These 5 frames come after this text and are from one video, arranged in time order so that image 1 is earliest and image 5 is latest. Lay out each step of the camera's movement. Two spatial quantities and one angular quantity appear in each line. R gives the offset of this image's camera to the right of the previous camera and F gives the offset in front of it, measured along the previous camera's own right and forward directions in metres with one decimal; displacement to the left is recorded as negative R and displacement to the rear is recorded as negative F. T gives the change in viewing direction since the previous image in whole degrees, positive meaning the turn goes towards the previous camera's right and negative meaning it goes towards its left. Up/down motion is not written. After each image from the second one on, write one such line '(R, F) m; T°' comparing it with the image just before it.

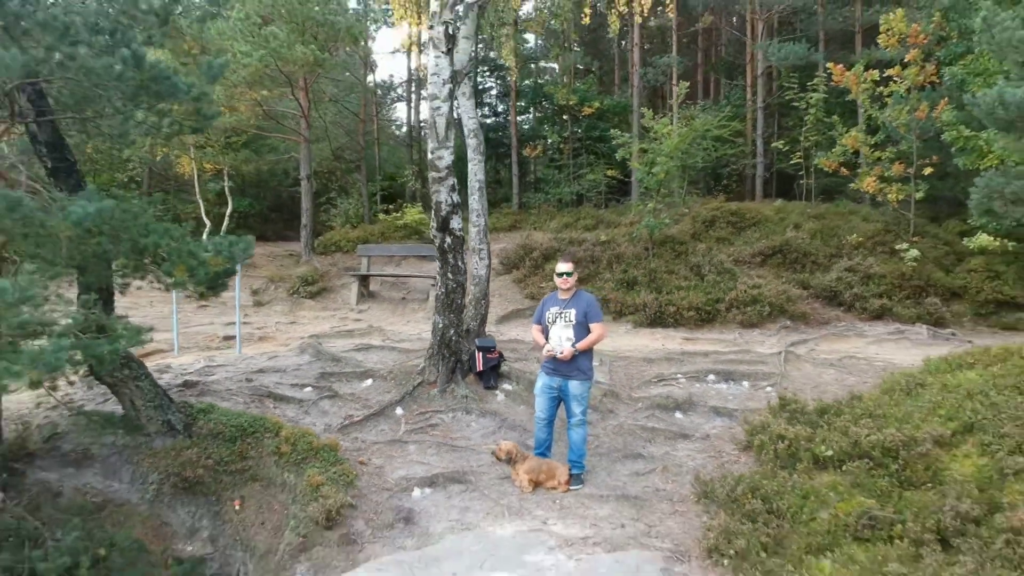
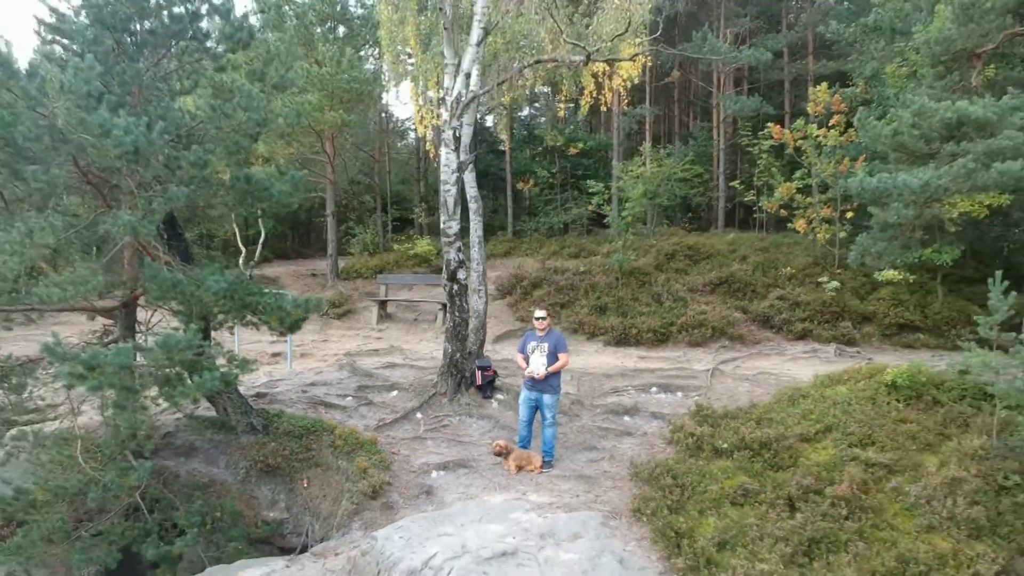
(+0.1, -2.1) m; 0°
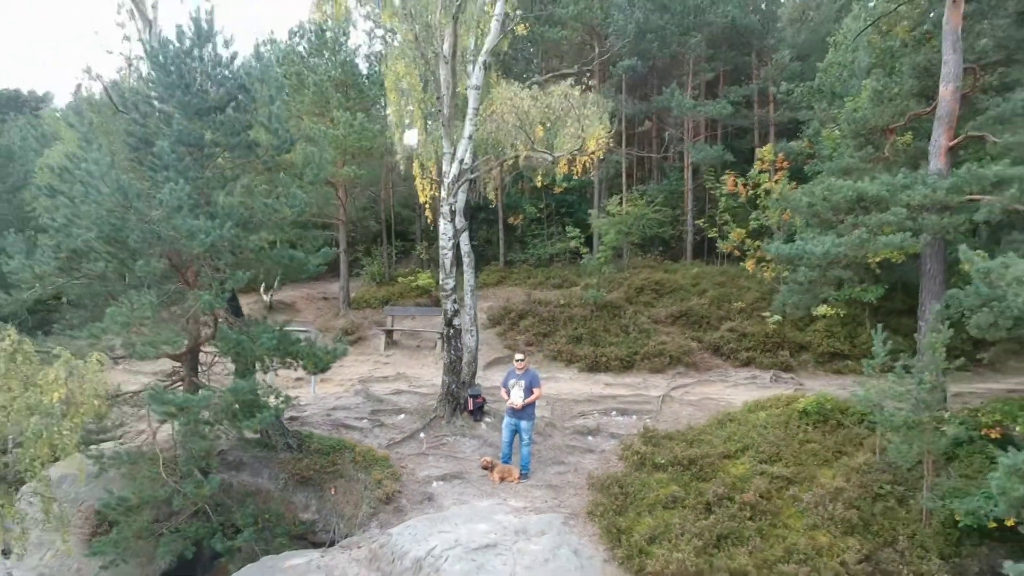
(+0.1, -1.9) m; 0°
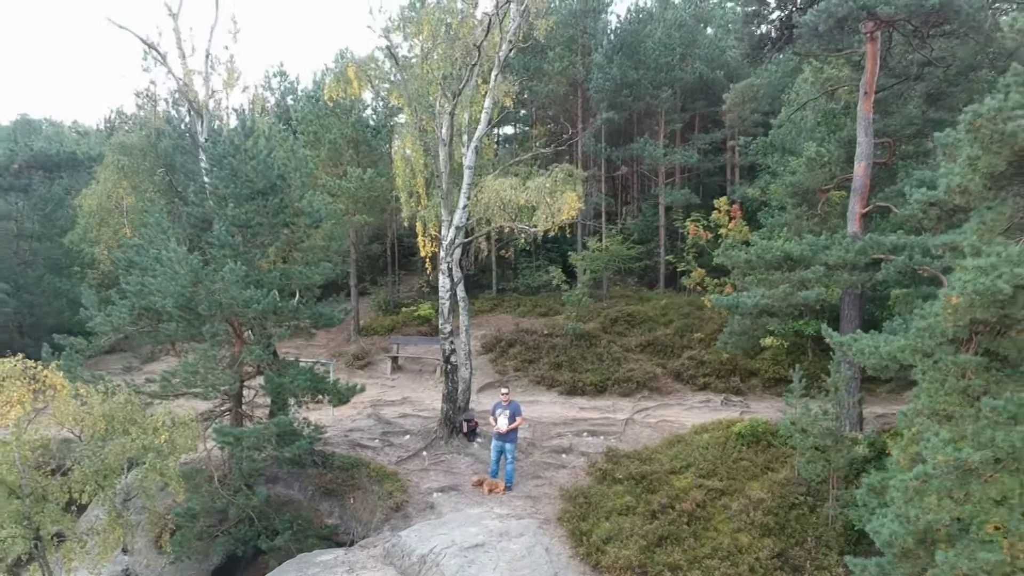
(+0.1, -2.1) m; 0°
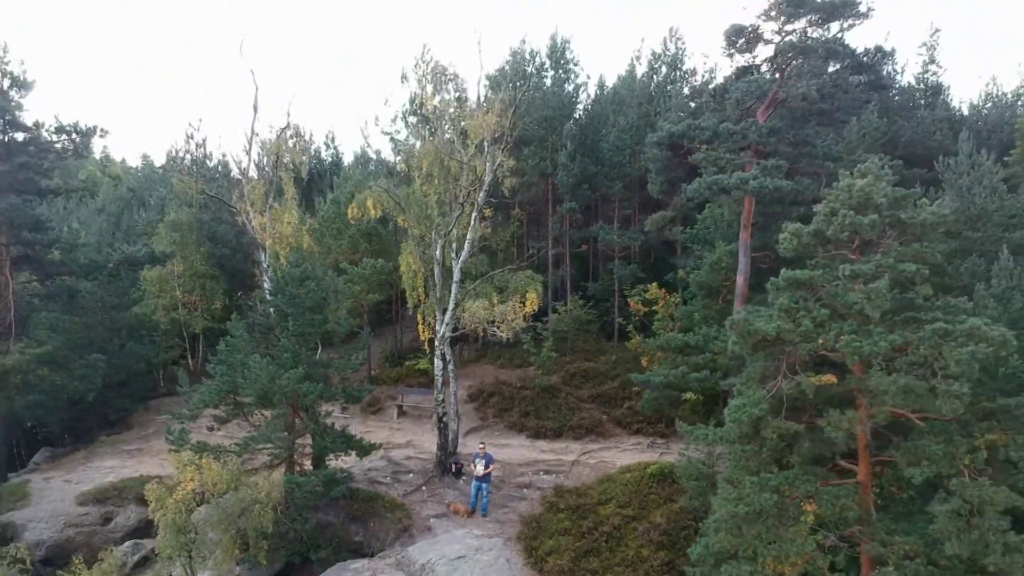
(+0.3, -4.6) m; 0°
